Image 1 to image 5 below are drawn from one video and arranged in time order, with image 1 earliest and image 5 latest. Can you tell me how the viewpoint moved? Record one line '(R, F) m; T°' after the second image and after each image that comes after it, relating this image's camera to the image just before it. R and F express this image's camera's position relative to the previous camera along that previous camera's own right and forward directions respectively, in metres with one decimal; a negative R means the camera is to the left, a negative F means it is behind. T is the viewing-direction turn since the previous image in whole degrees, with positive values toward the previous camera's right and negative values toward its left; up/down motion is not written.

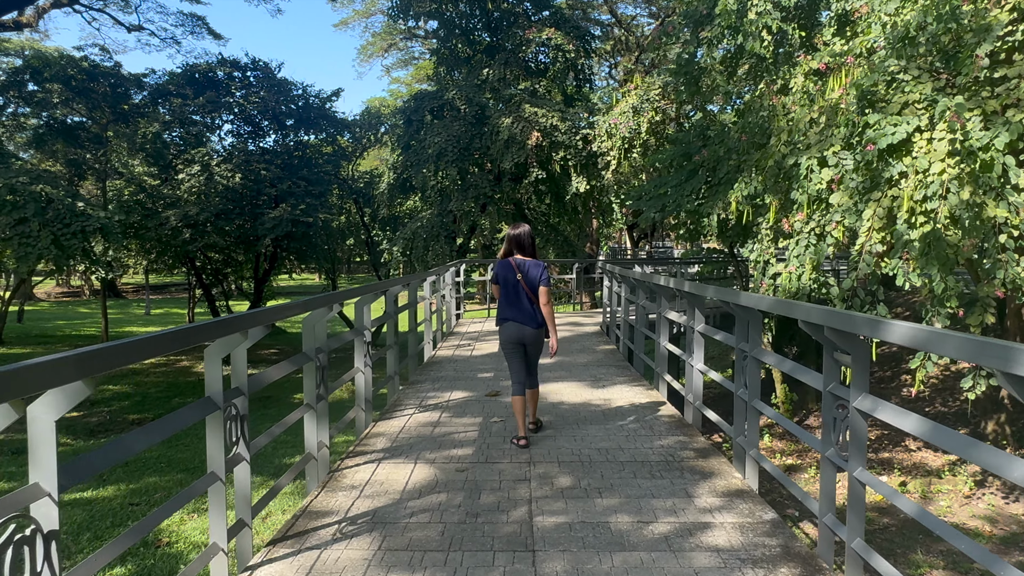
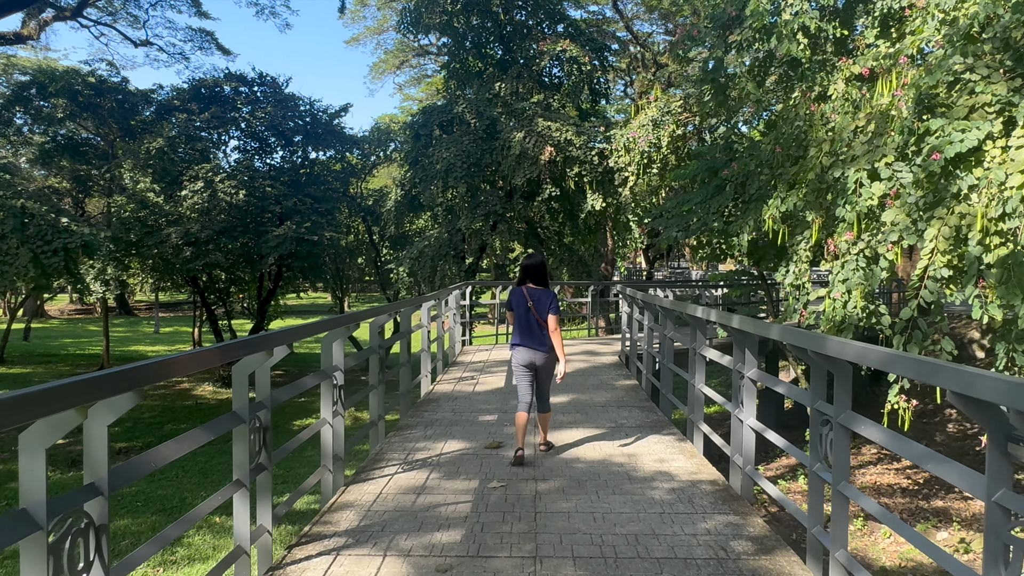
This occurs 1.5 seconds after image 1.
(0.0, +0.8) m; -1°
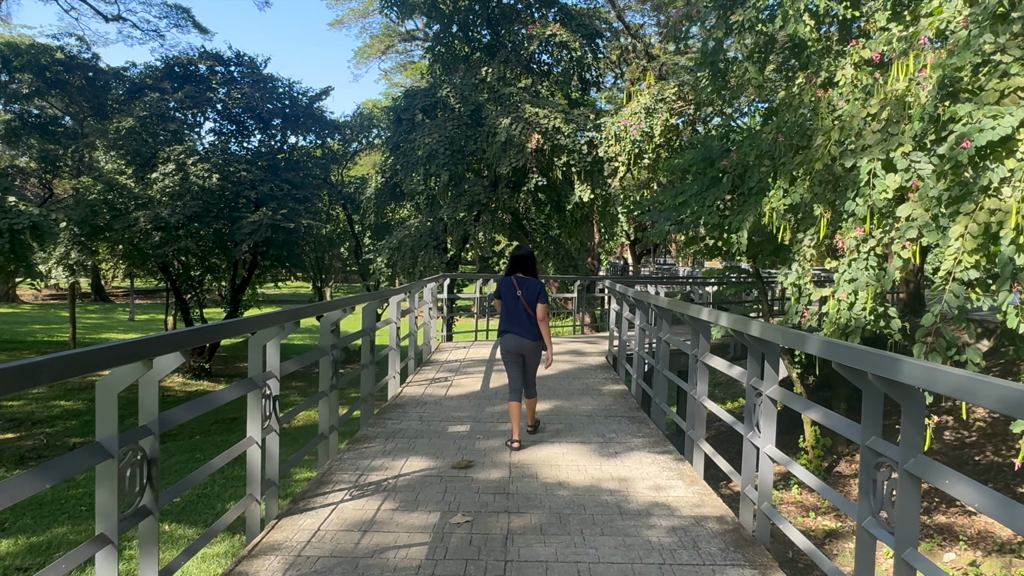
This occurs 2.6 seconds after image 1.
(+0.1, +0.6) m; +1°
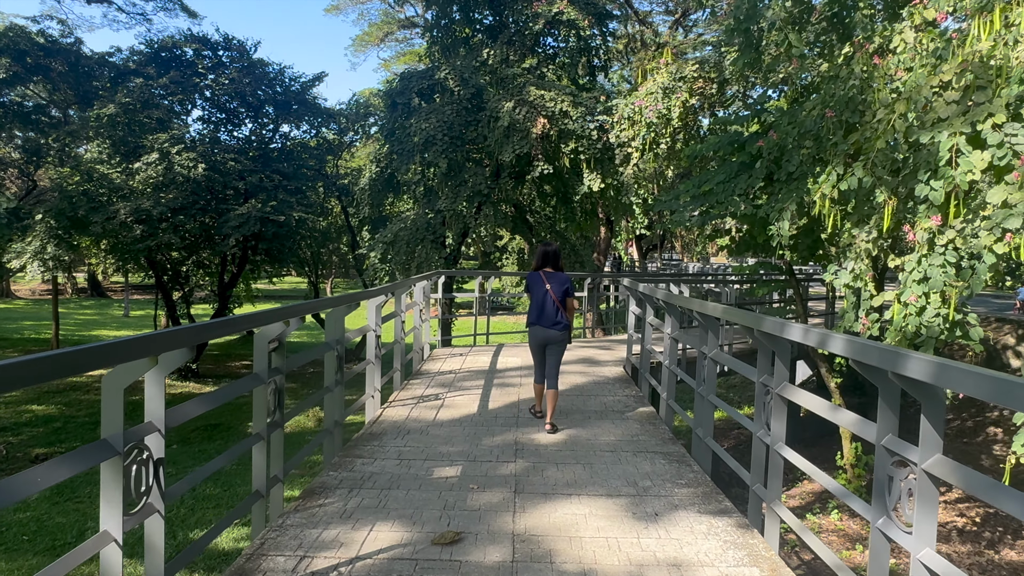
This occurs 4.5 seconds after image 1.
(0.0, +1.0) m; 0°
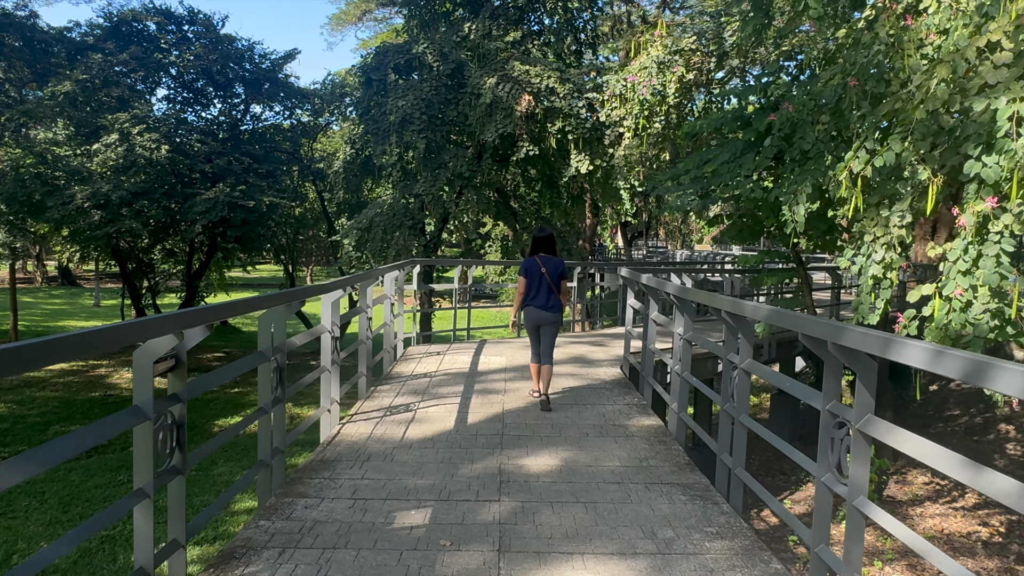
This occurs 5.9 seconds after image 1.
(0.0, +0.8) m; +1°
